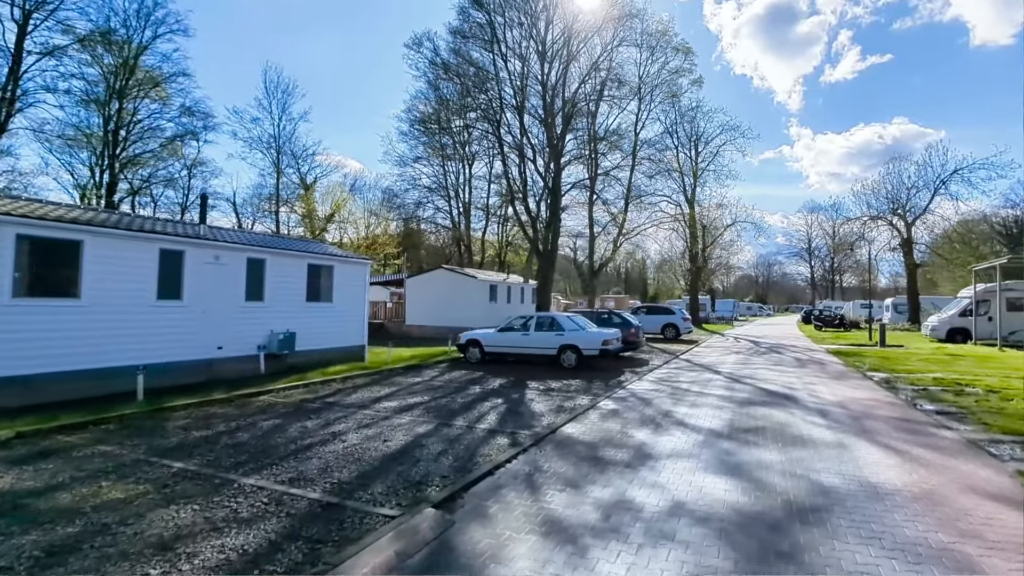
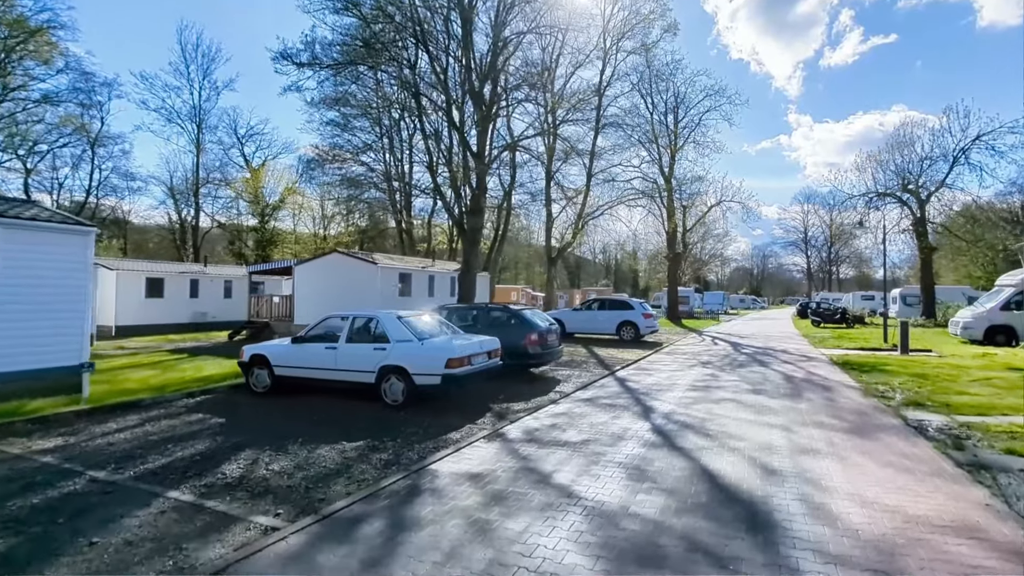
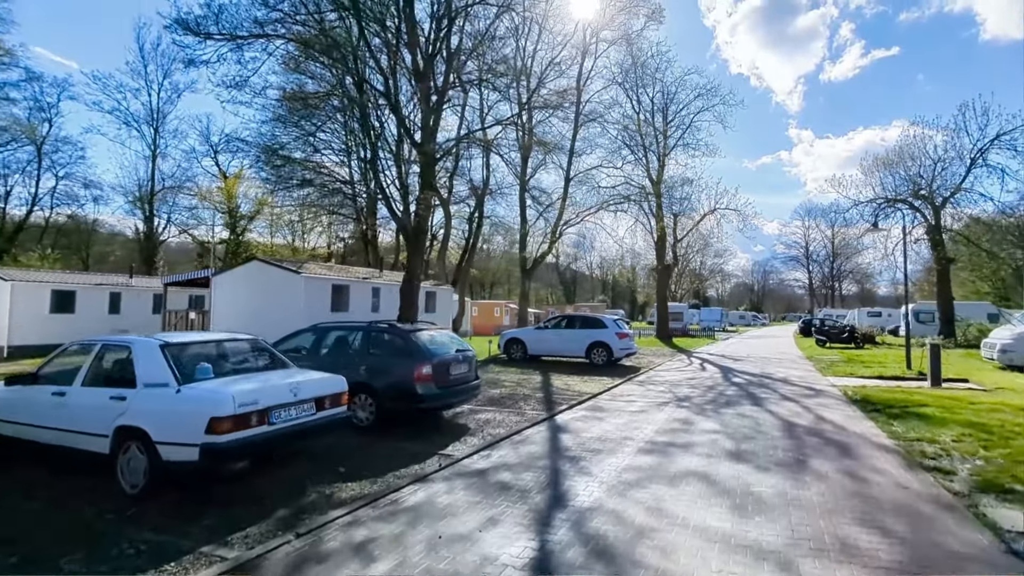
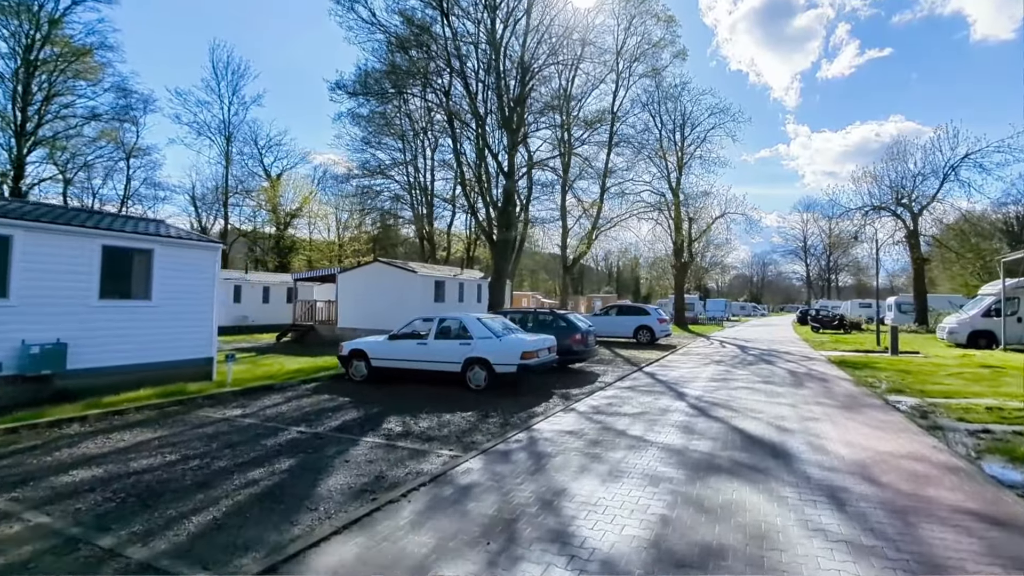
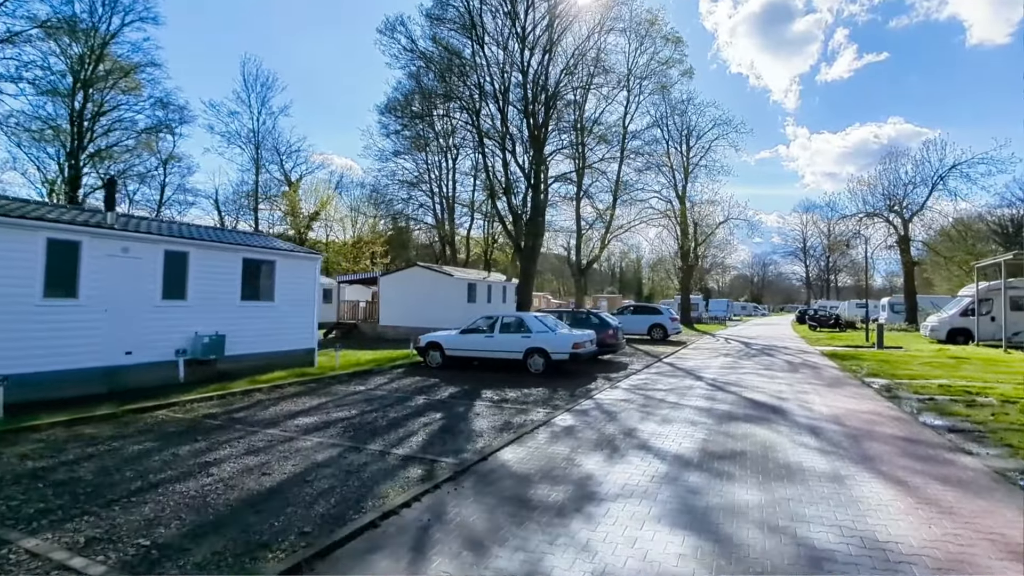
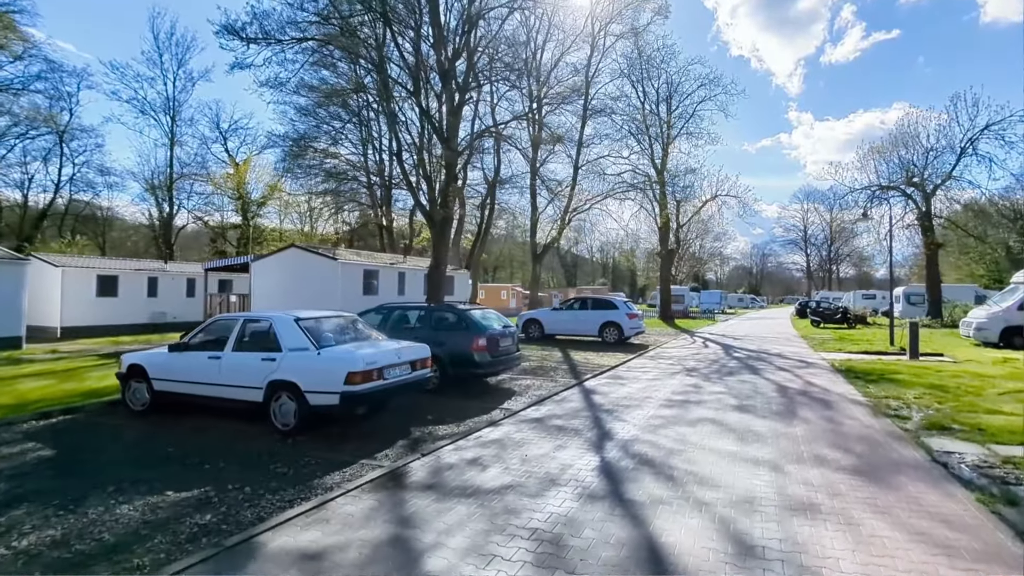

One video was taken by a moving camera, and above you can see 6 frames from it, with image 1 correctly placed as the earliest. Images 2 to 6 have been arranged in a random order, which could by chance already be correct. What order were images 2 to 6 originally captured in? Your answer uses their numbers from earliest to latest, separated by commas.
5, 4, 2, 6, 3
